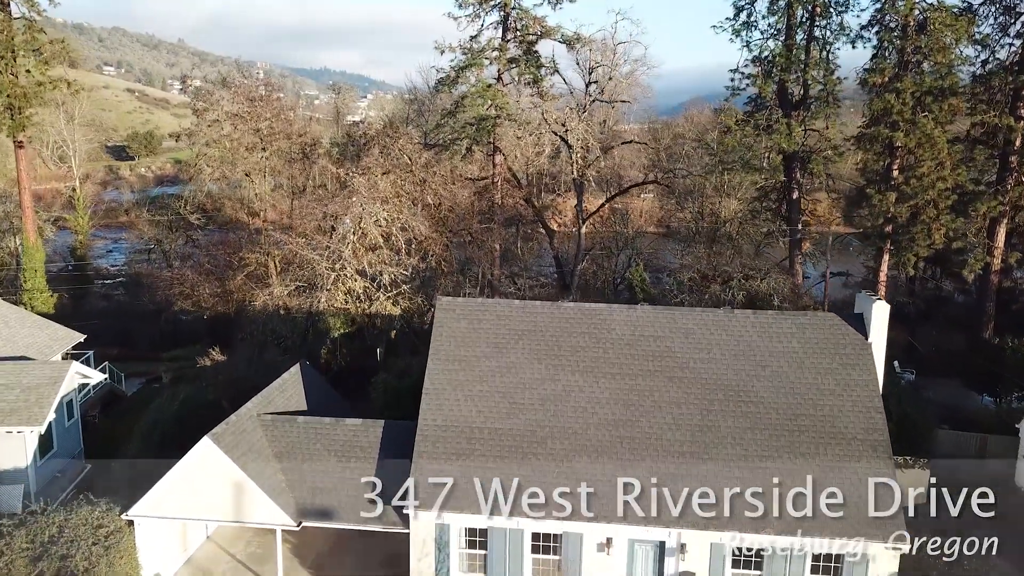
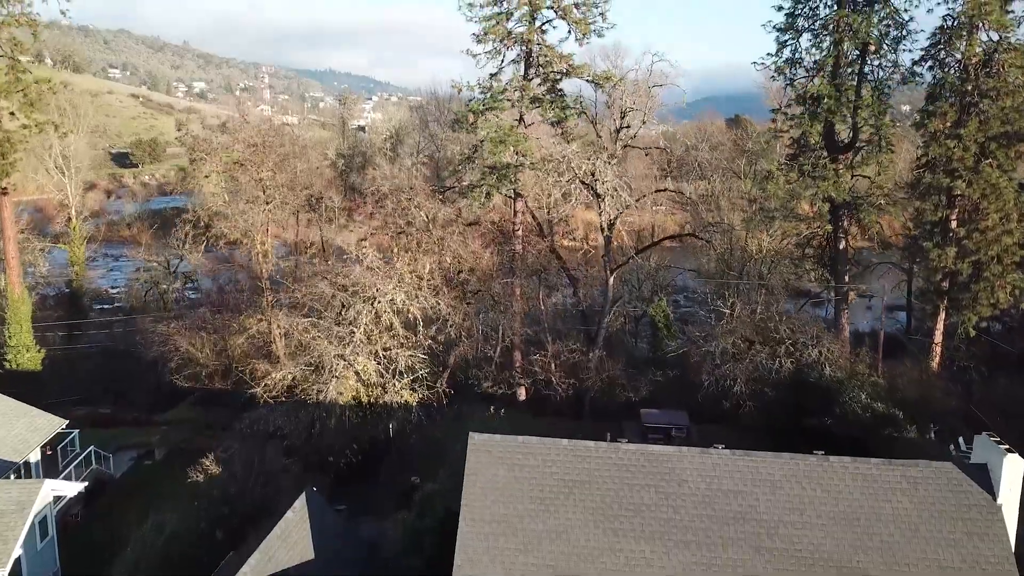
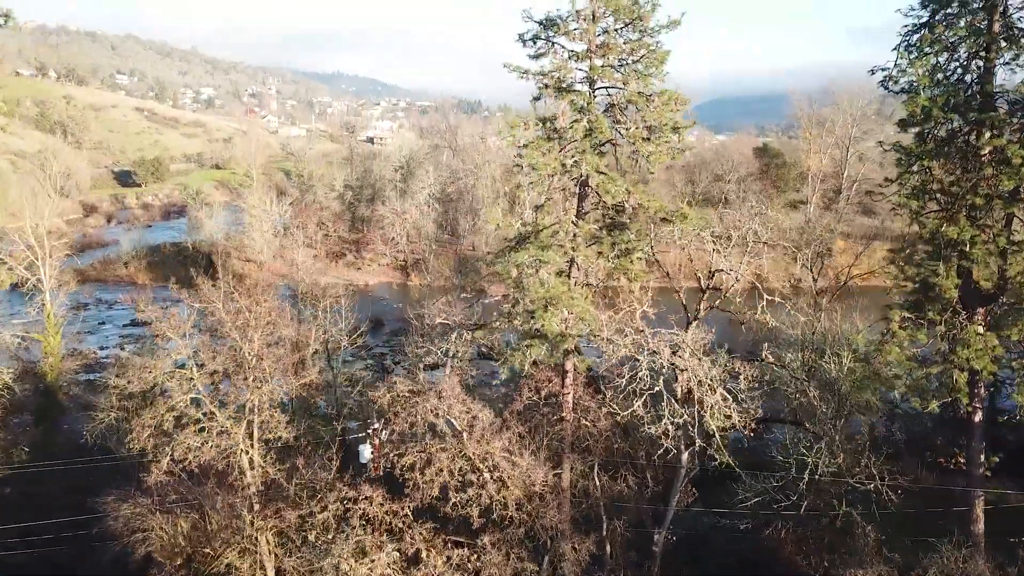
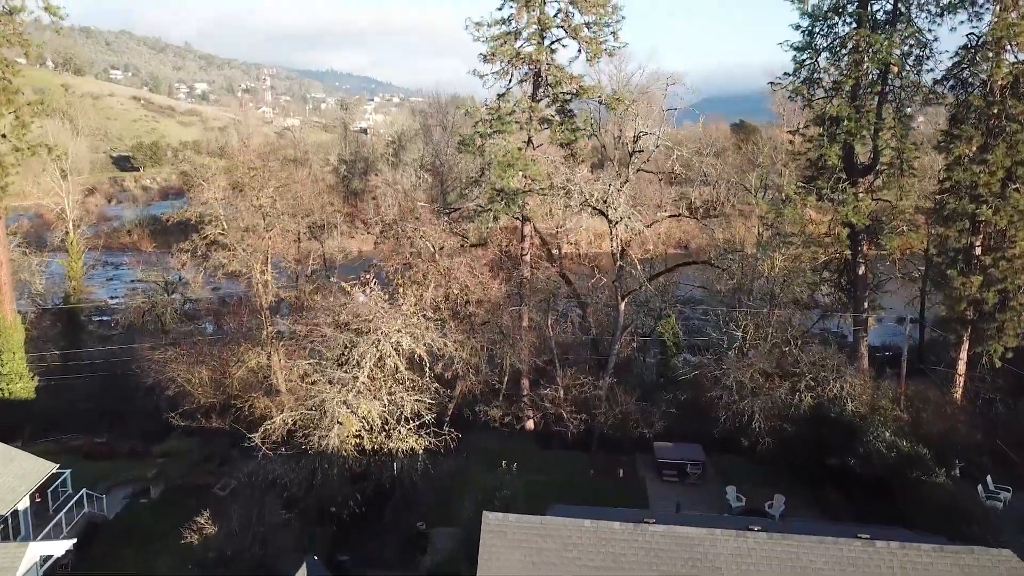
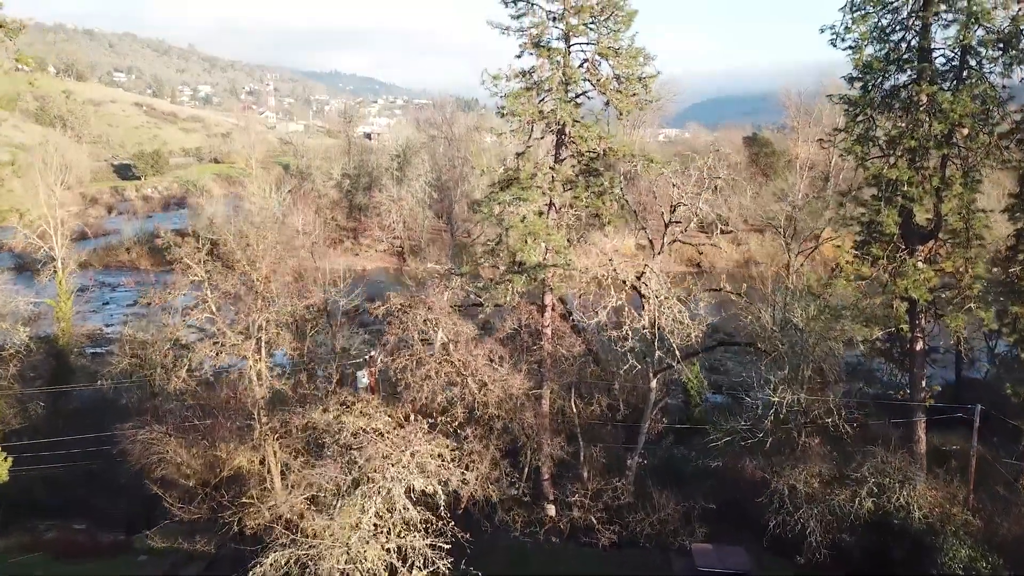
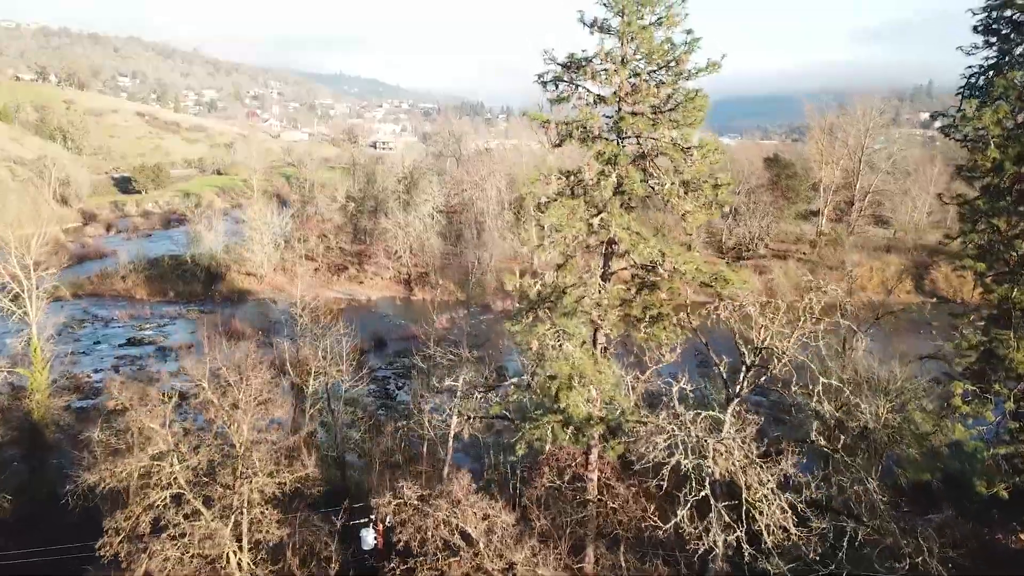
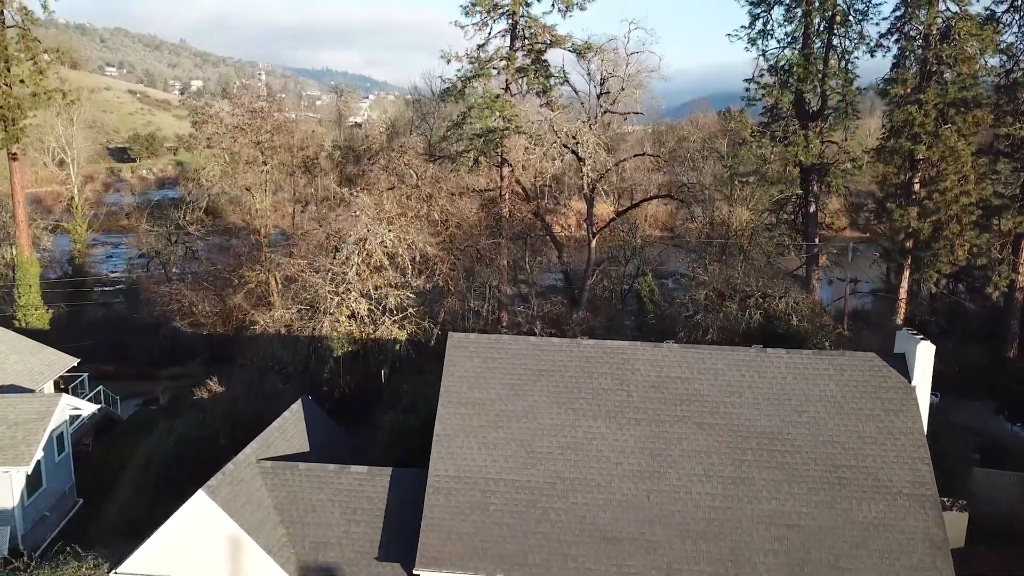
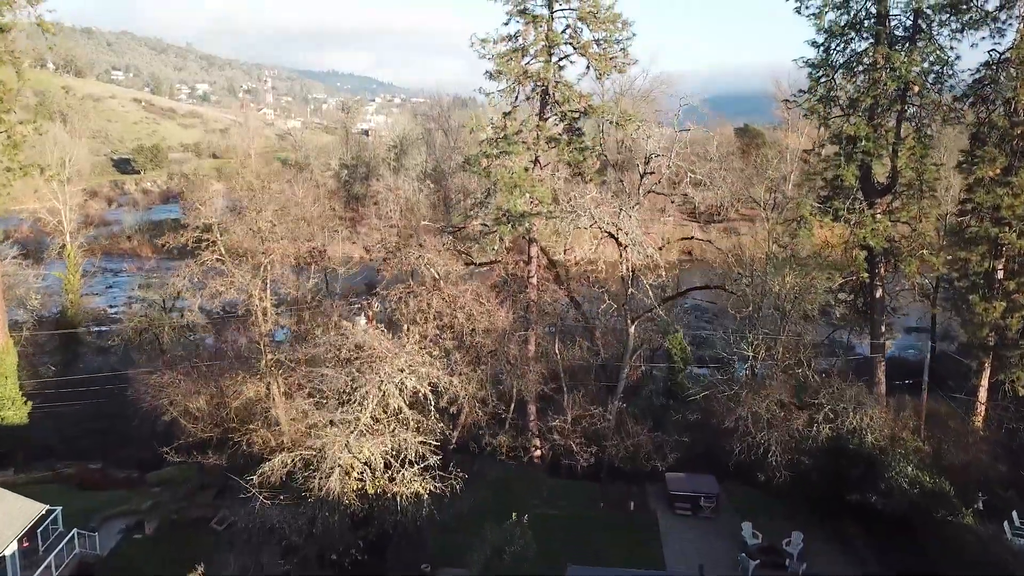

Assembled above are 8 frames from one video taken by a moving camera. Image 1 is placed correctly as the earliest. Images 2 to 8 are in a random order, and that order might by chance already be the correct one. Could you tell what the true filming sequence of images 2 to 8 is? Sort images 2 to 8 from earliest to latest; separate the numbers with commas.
7, 2, 4, 8, 5, 3, 6
